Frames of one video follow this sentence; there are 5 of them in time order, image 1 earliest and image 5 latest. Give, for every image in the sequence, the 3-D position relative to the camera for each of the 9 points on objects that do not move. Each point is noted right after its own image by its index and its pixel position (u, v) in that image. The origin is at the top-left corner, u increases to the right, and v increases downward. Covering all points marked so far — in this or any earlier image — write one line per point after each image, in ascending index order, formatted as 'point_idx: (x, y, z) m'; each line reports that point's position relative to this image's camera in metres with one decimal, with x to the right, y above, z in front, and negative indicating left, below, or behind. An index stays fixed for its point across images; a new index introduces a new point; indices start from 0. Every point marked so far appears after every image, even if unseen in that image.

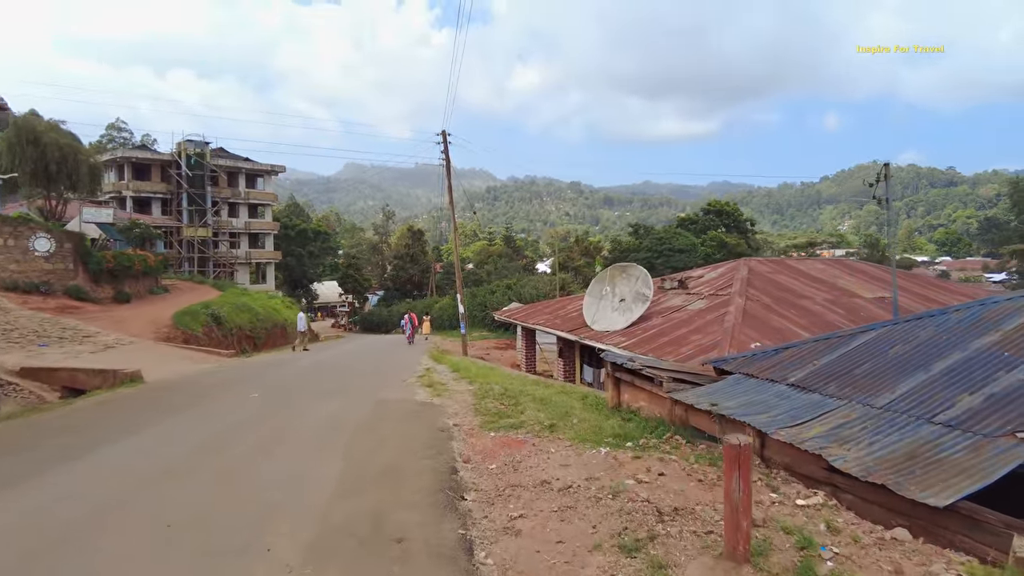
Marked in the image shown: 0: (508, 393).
0: (-0.1, -1.7, +10.7) m
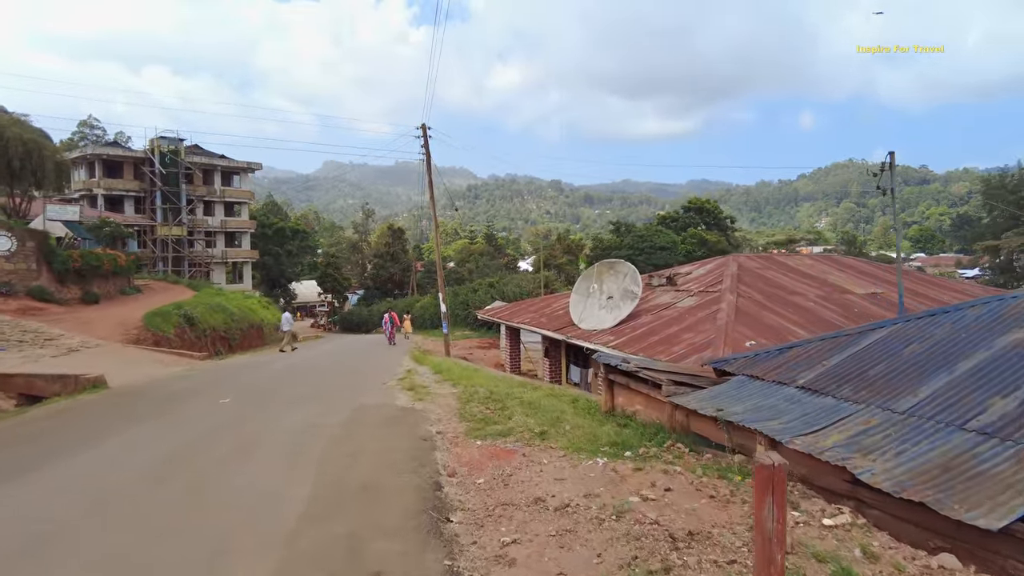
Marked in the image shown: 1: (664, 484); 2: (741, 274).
0: (-0.3, -1.7, +10.2) m
1: (+1.2, -1.5, +5.1) m
2: (+5.1, +0.3, +14.8) m
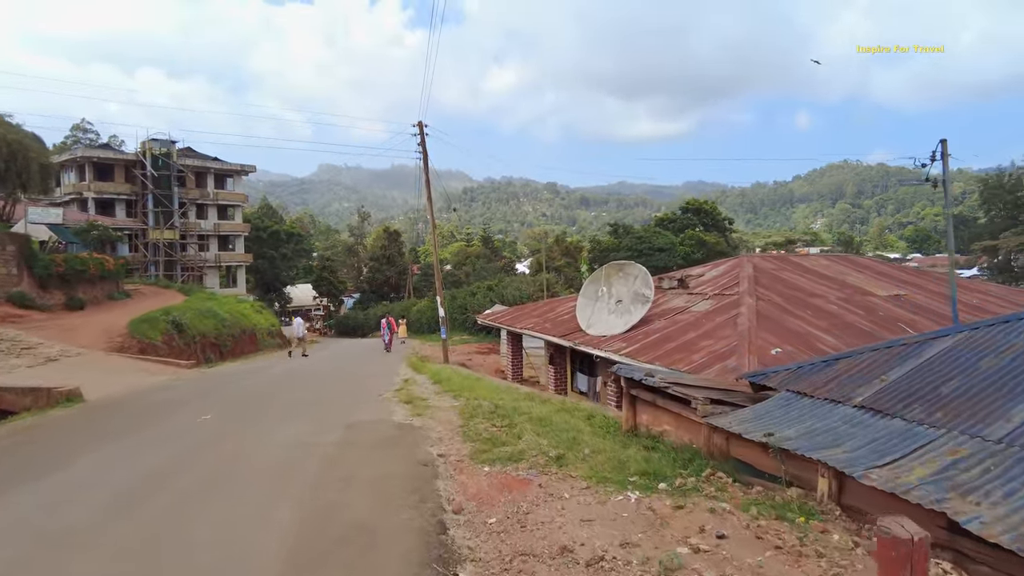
0: (-0.2, -1.7, +9.3) m
1: (+1.3, -1.5, +4.2) m
2: (+5.2, +0.3, +14.0) m
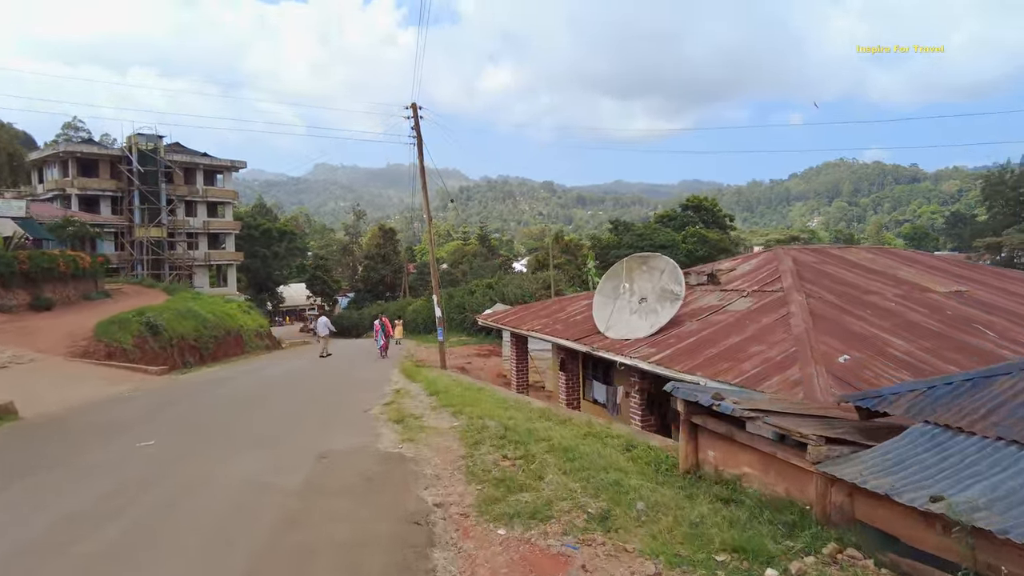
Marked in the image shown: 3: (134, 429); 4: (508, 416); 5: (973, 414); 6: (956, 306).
0: (0.0, -1.7, +7.6) m
1: (+1.5, -1.5, +2.4) m
2: (+5.3, +0.3, +12.2) m
3: (-6.0, -2.2, +10.4) m
4: (0.0, -1.7, +8.6) m
5: (+2.9, -0.8, +4.3) m
6: (+7.6, -0.3, +11.4) m
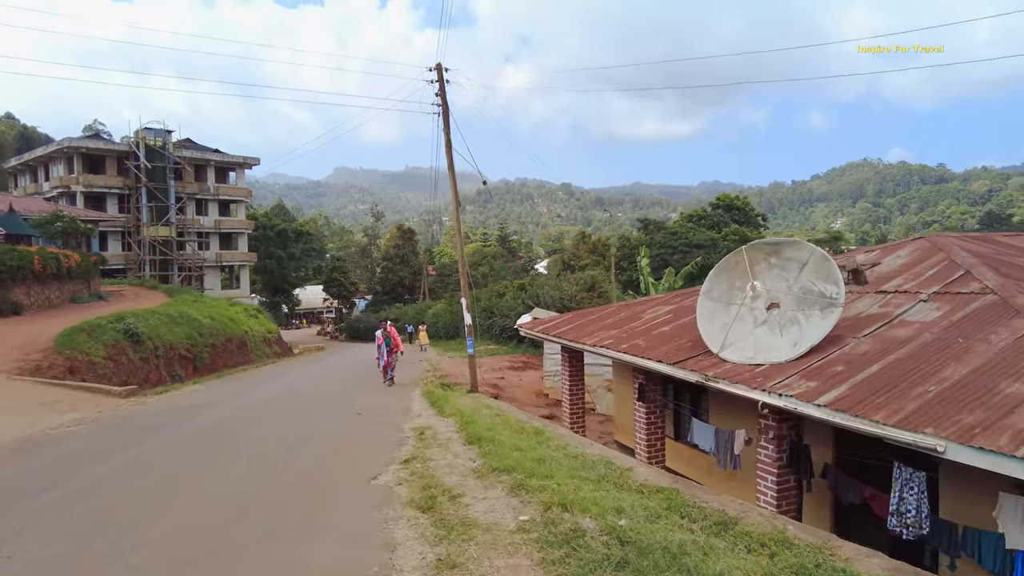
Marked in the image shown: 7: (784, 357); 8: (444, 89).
0: (+0.8, -1.7, +4.0) m
1: (+2.1, -1.4, -1.1) m
2: (+6.2, +0.3, +8.5) m
3: (-5.2, -2.2, +7.0) m
4: (+0.8, -1.7, +5.1) m
5: (+3.6, -0.8, +0.6) m
6: (+8.5, -0.3, +7.7) m
7: (+3.1, -0.7, +7.5) m
8: (-1.8, +5.1, +17.1) m
